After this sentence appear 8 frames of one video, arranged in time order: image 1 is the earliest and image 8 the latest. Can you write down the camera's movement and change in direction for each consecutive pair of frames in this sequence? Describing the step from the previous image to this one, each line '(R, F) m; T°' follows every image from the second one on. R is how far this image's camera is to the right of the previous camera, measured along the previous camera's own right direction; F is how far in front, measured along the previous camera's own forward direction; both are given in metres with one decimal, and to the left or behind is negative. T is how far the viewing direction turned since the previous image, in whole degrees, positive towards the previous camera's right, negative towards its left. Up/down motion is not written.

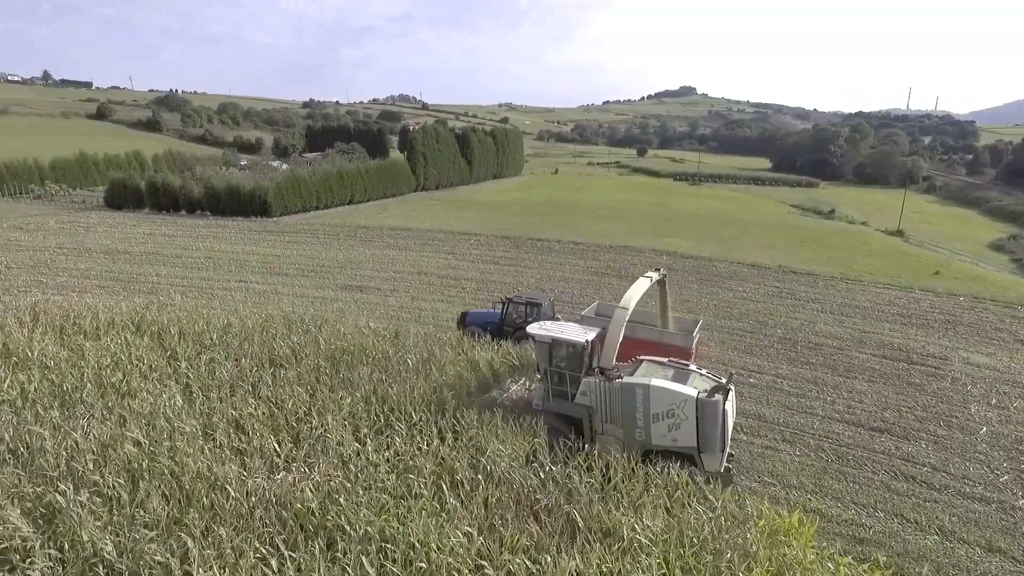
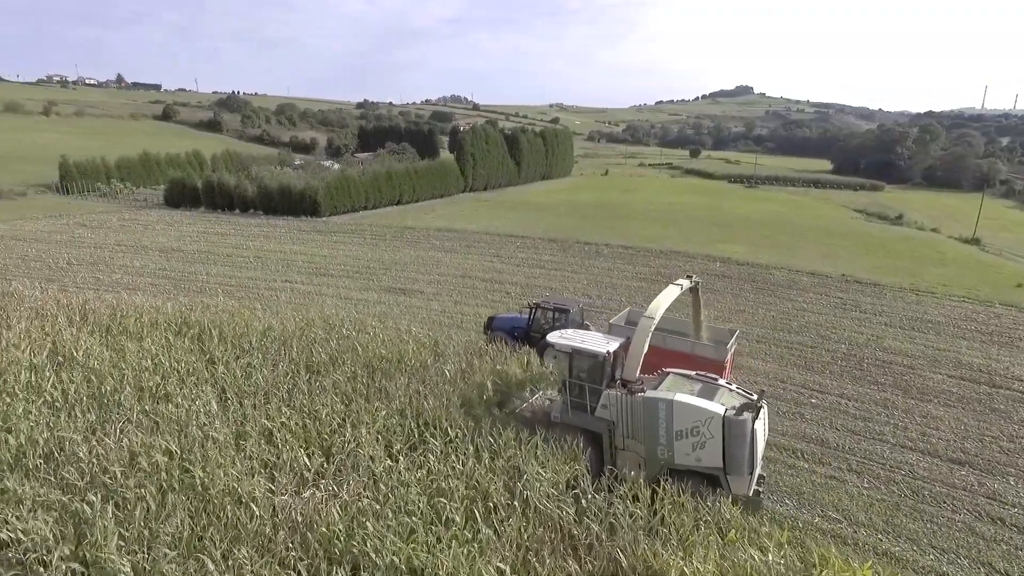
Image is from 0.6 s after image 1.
(0.0, +0.4) m; -4°
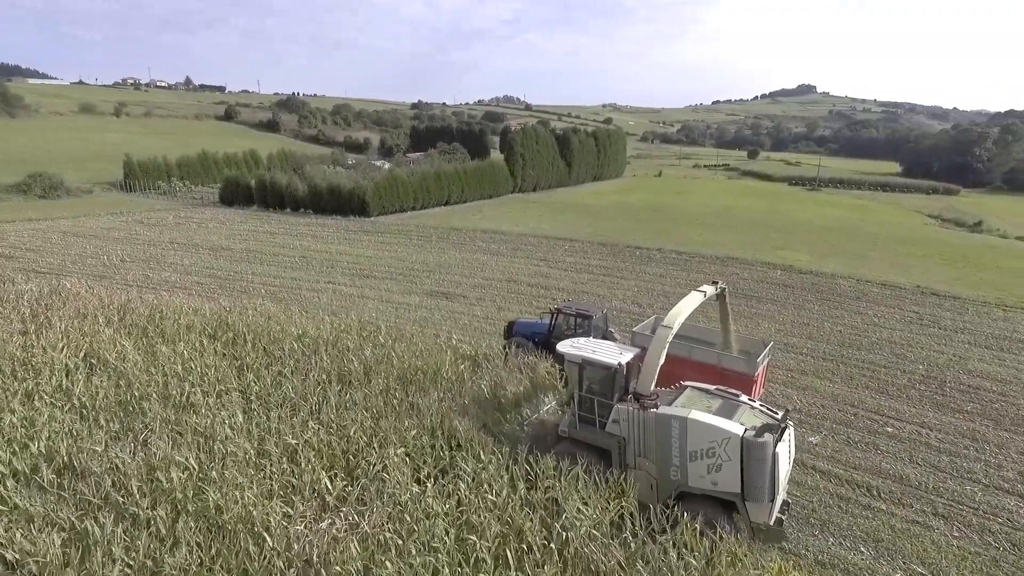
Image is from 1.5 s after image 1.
(+0.1, +0.5) m; -5°
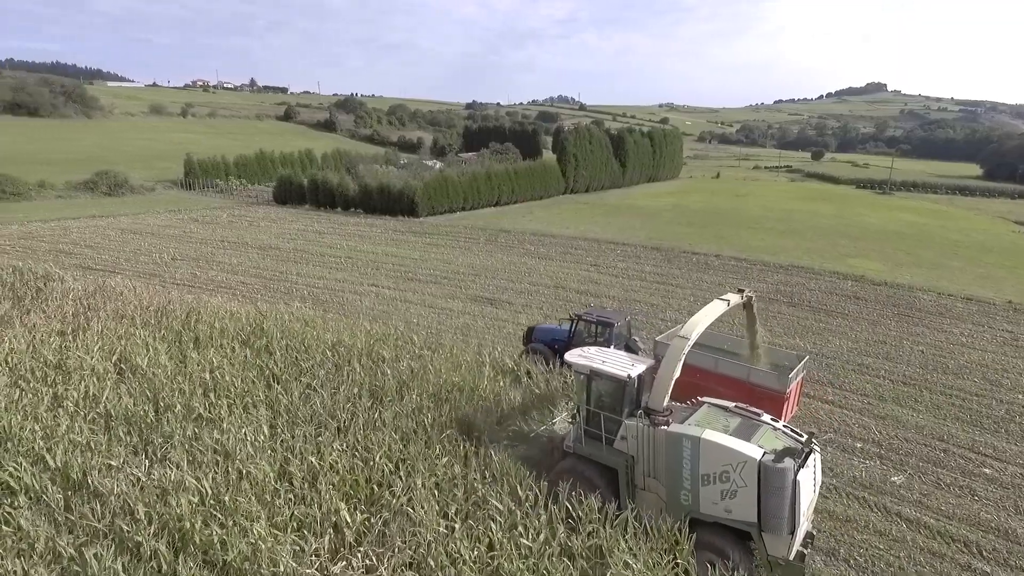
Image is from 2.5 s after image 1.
(+0.1, +0.6) m; -5°
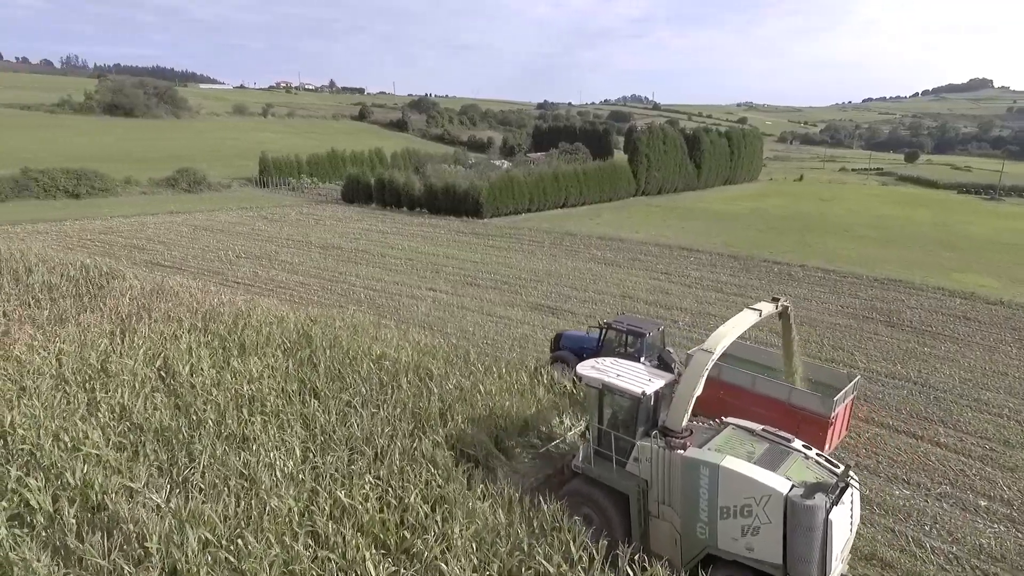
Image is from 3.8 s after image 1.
(+0.1, +0.7) m; -6°
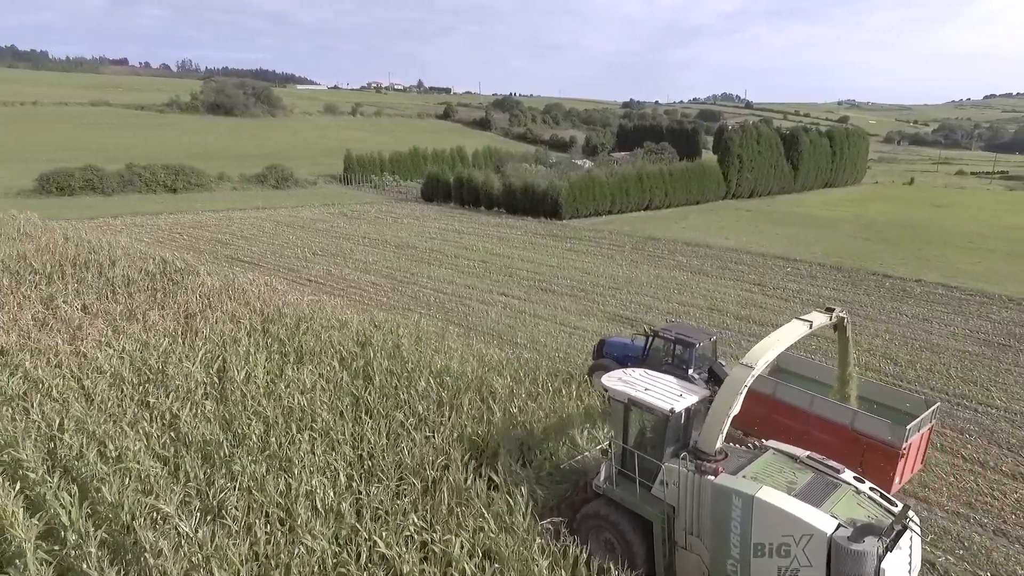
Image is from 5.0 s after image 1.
(0.0, +0.7) m; -7°
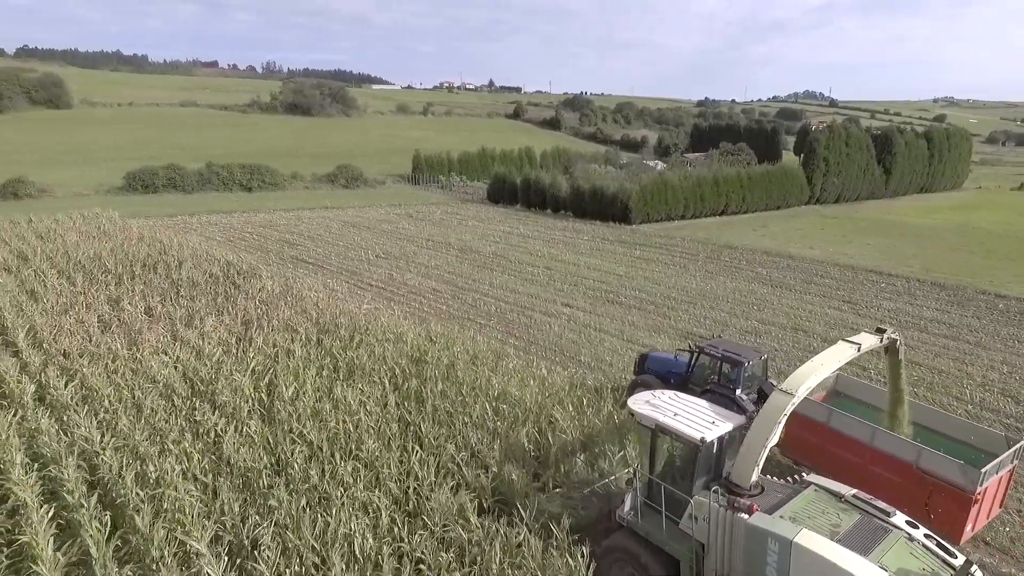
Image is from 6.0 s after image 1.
(0.0, +0.6) m; -6°
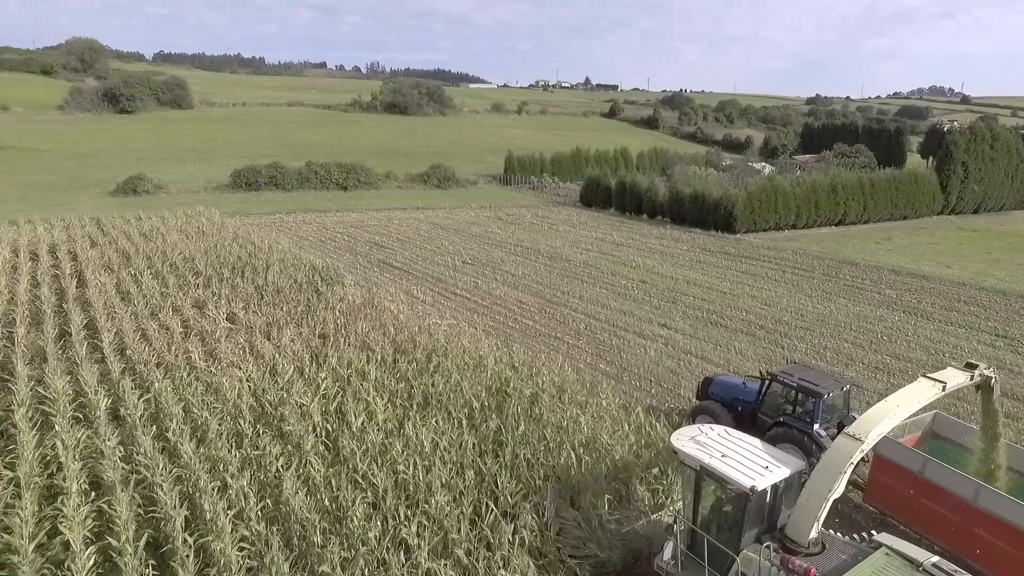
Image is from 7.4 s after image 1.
(-0.1, +0.8) m; -8°
